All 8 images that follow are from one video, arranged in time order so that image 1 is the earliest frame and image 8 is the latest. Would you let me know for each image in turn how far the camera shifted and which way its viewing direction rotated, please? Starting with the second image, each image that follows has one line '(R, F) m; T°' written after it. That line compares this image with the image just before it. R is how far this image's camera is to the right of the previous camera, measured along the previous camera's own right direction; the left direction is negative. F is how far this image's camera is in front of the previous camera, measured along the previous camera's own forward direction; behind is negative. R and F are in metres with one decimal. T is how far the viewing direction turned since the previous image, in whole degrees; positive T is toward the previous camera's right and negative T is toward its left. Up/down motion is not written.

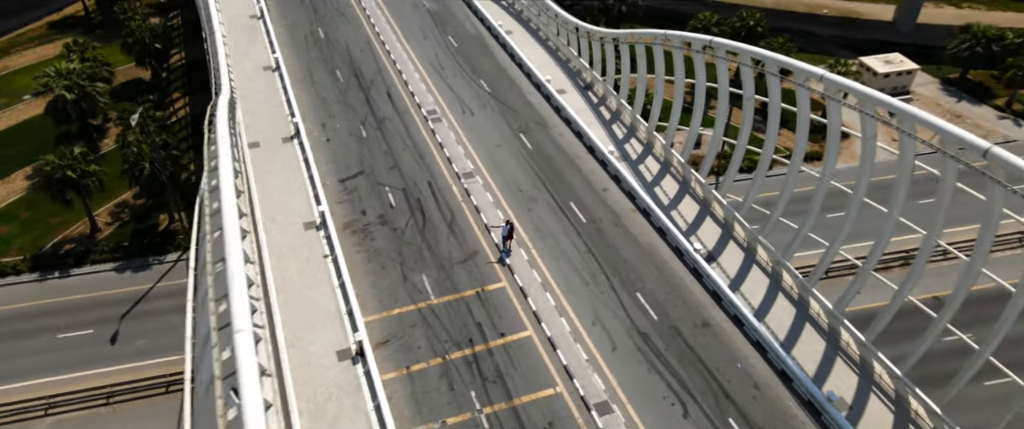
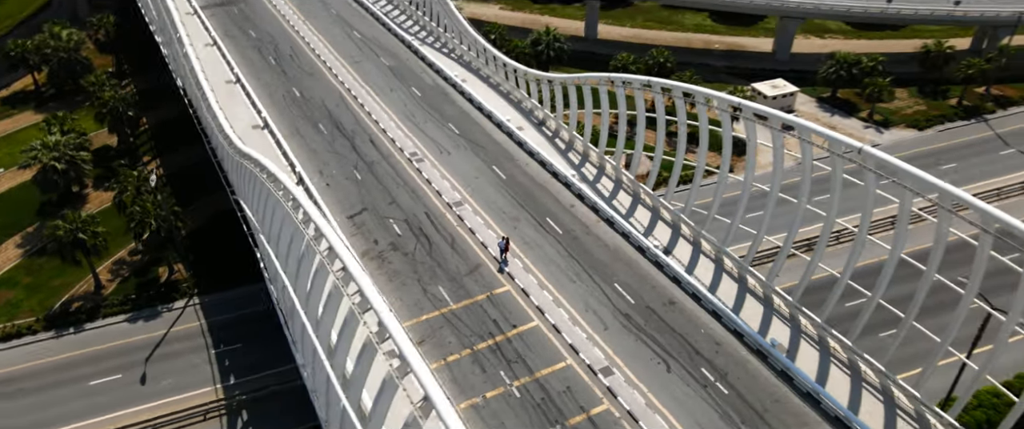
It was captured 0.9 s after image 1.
(-4.9, -7.0) m; +7°
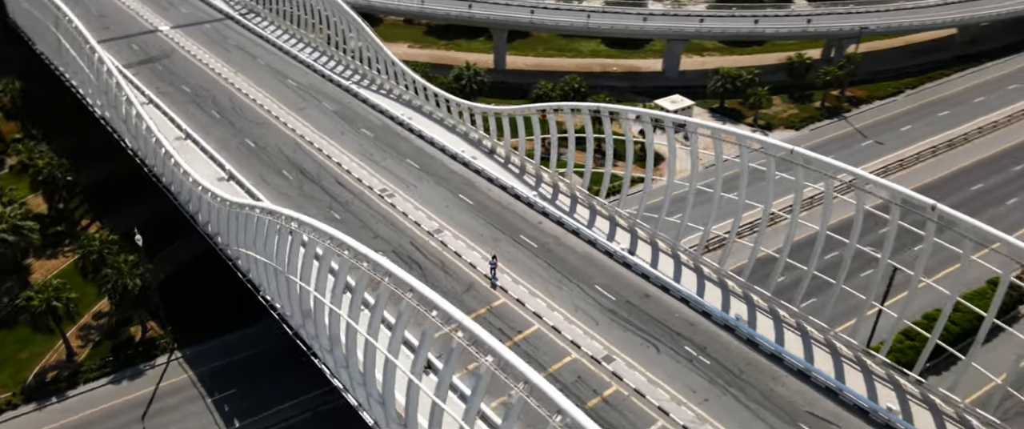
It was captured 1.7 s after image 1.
(-6.9, -4.4) m; +10°
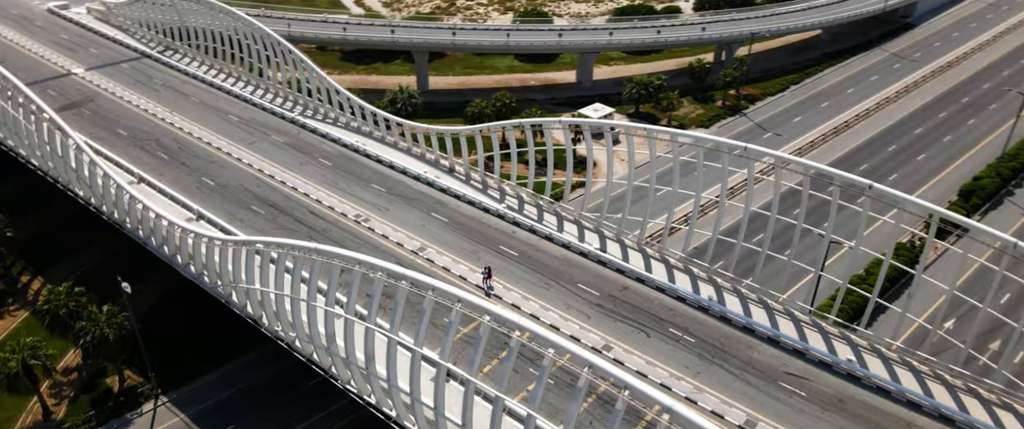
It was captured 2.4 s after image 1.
(-6.9, -3.0) m; +9°
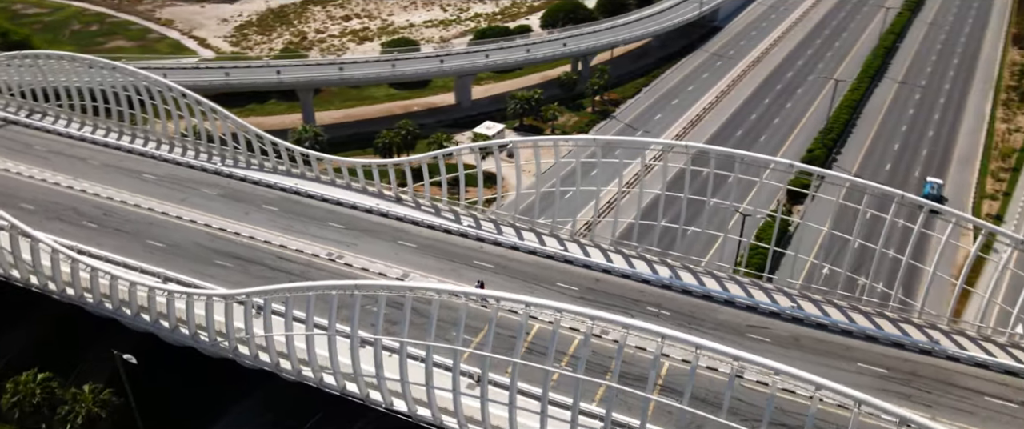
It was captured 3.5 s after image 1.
(-12.4, -3.4) m; +15°
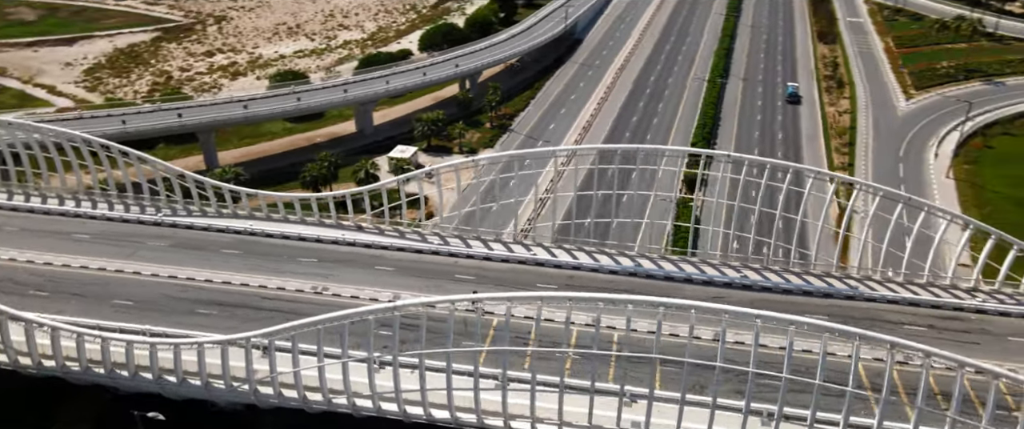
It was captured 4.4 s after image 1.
(-11.9, -2.8) m; +14°
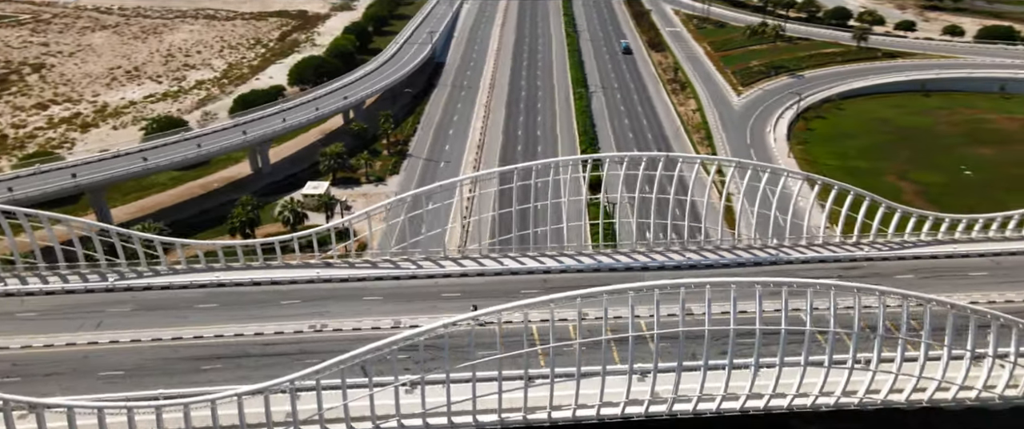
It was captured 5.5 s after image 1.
(-14.6, -2.8) m; +15°
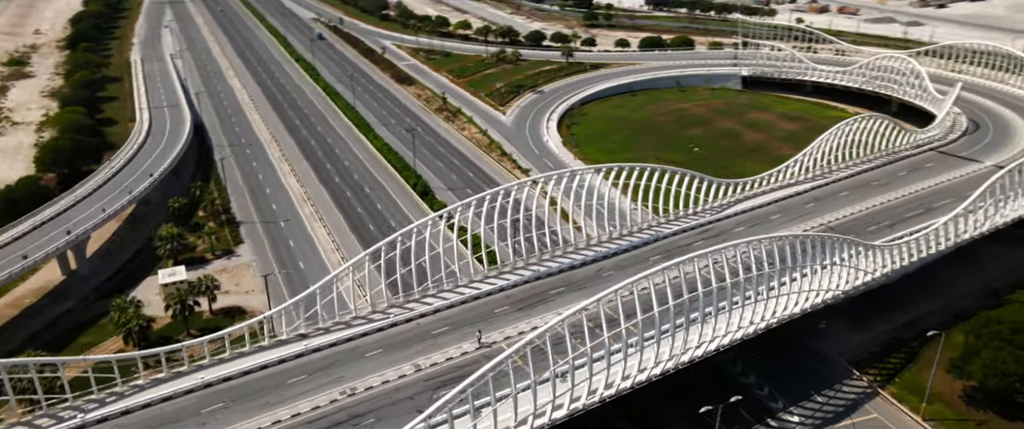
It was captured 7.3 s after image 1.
(-28.5, +0.2) m; +28°
